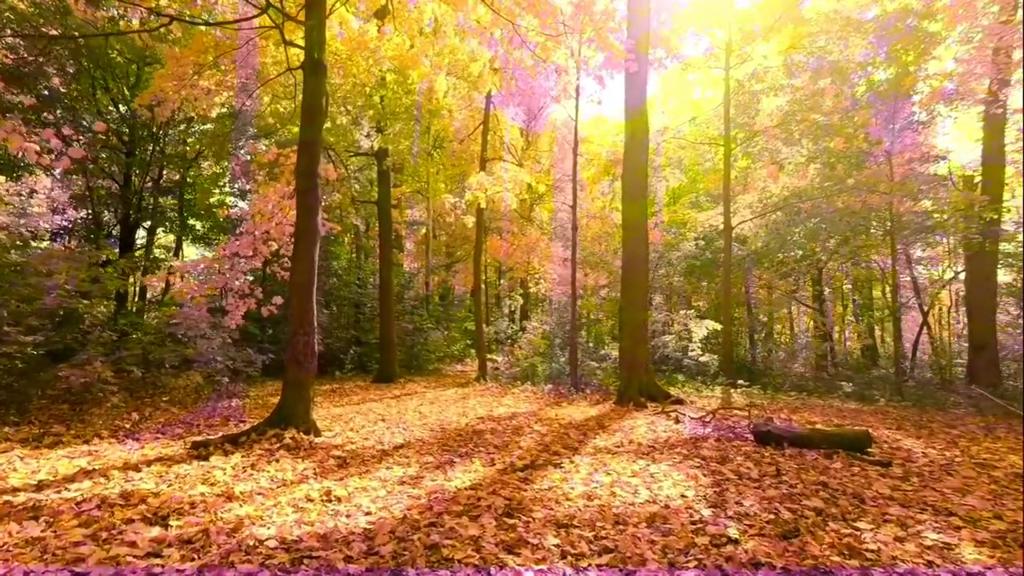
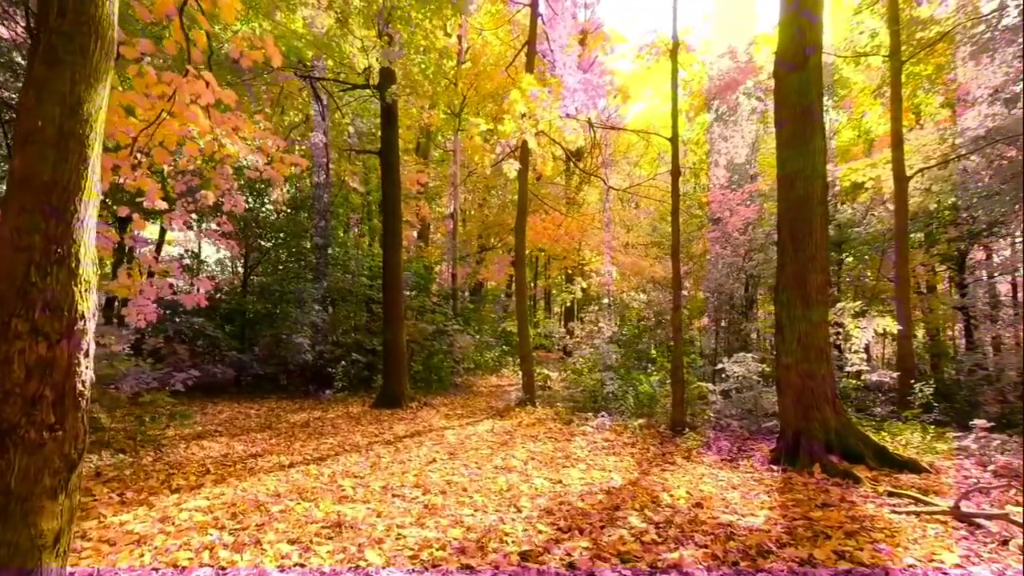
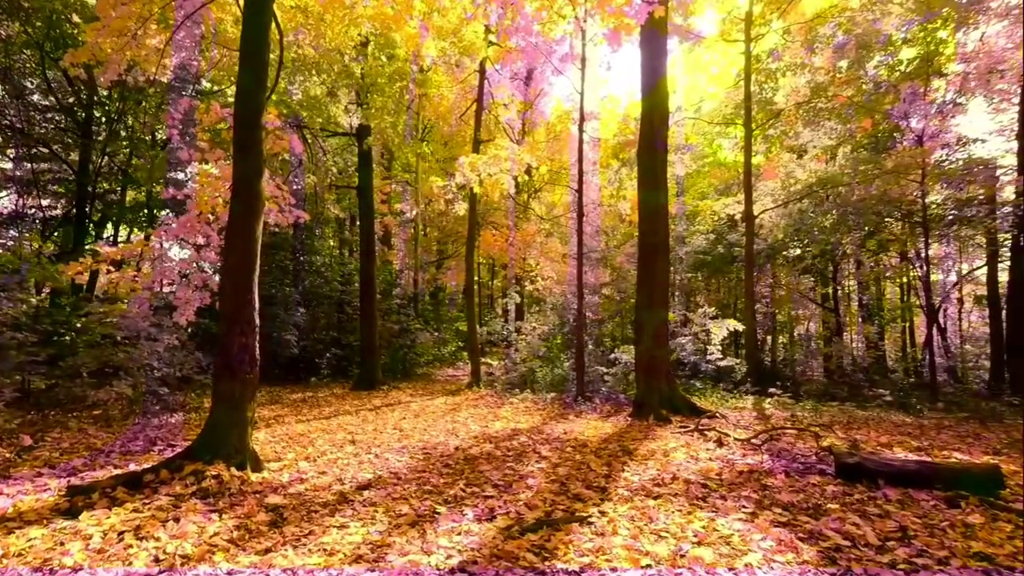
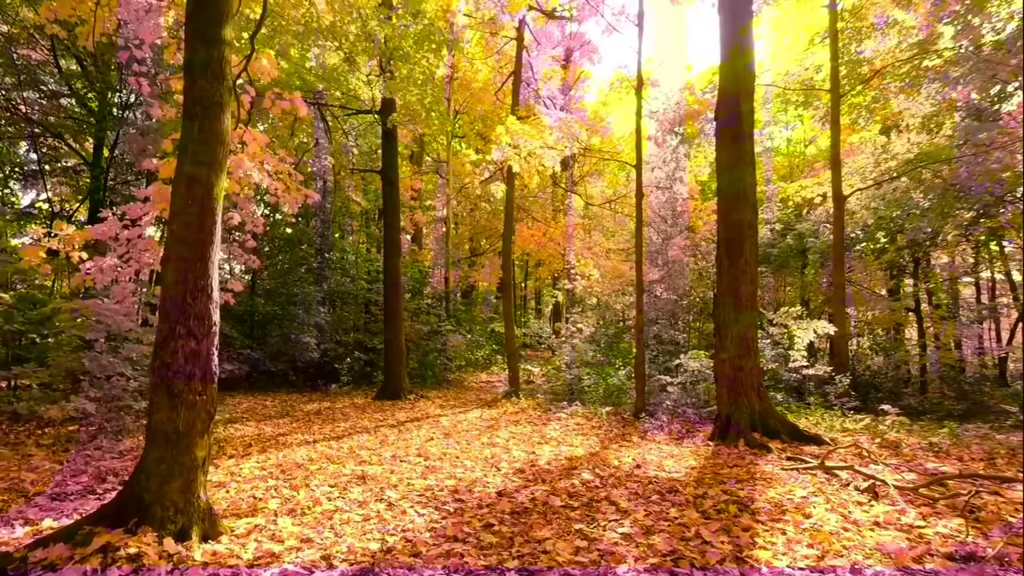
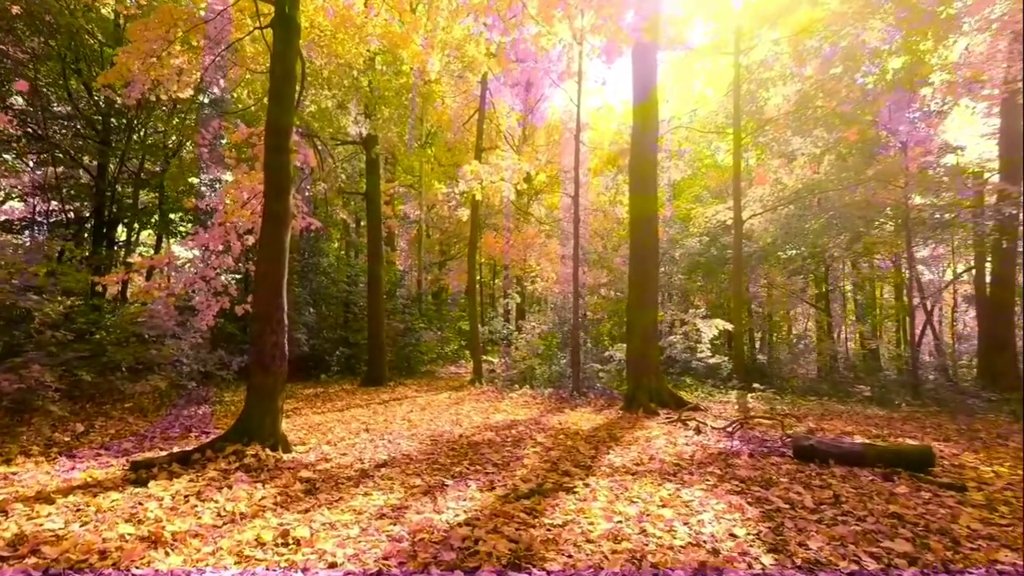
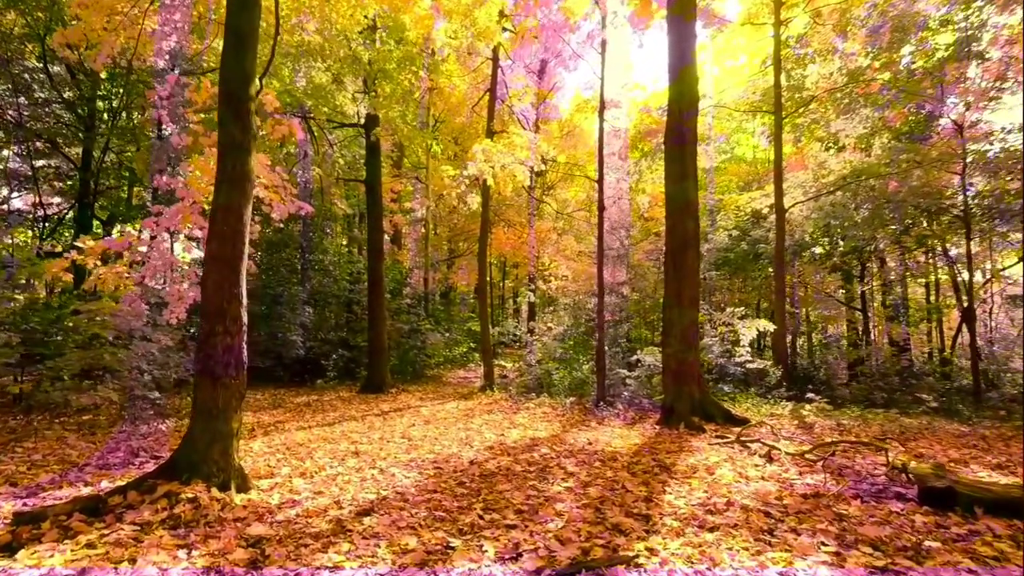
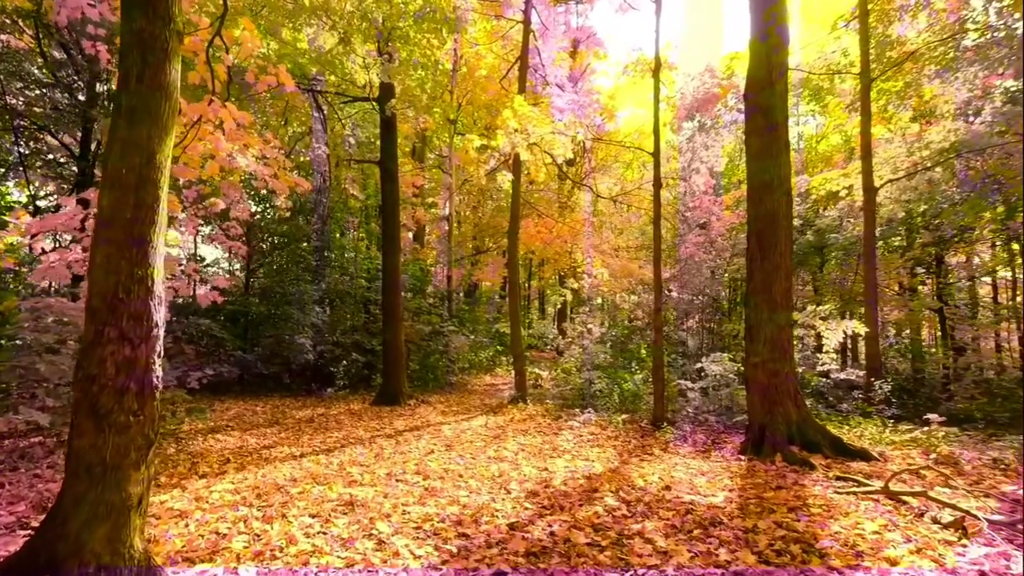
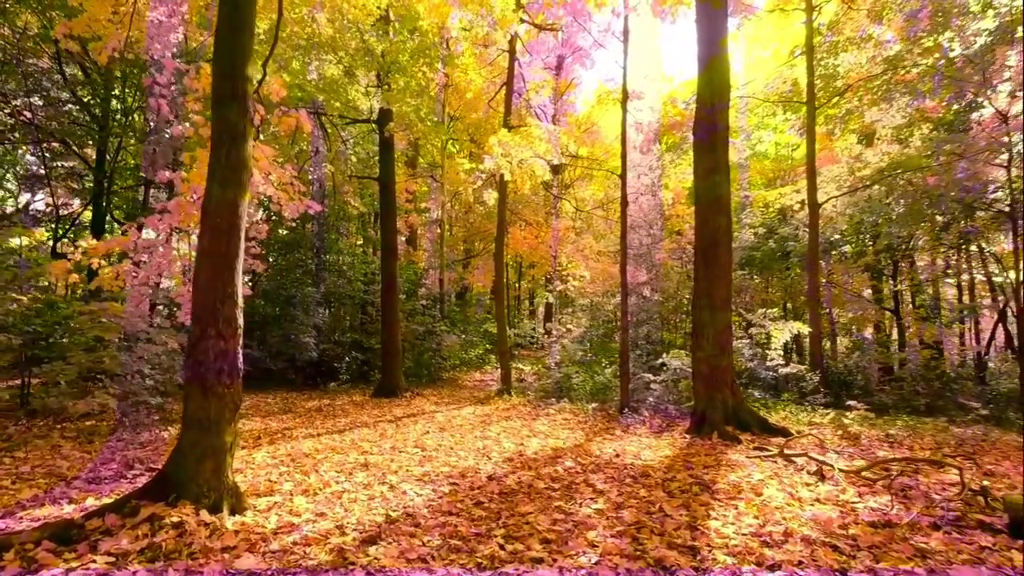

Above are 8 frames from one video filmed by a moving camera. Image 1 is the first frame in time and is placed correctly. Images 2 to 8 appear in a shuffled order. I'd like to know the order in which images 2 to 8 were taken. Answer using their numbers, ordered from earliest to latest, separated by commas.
5, 3, 6, 8, 4, 7, 2
